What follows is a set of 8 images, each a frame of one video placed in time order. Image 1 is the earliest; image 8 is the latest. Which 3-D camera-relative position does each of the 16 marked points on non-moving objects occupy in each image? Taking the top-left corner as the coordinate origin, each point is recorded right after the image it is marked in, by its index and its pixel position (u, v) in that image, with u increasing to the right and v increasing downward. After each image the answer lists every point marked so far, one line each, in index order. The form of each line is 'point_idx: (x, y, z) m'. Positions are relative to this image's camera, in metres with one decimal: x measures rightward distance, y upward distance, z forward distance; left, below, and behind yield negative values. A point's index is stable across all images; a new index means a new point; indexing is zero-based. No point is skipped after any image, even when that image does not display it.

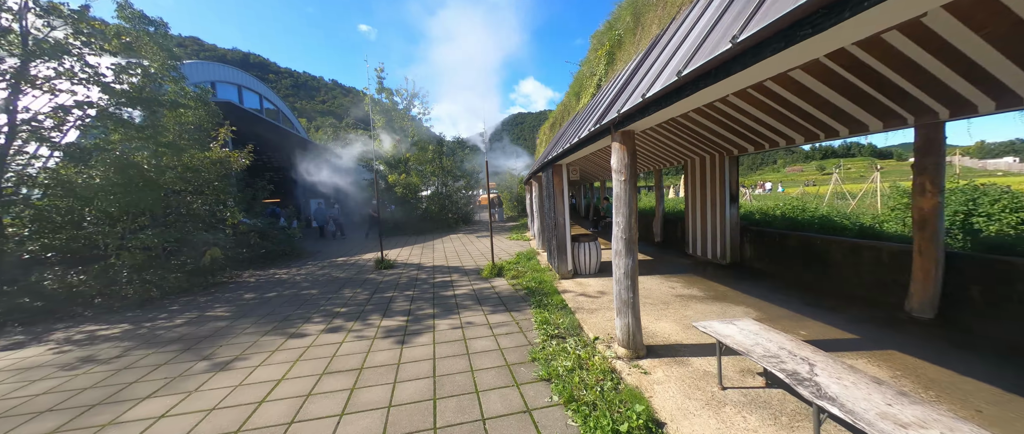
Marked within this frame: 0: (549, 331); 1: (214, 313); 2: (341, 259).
0: (+0.4, -1.1, +3.2) m
1: (-4.0, -1.3, +4.4) m
2: (-4.1, -1.0, +7.8) m
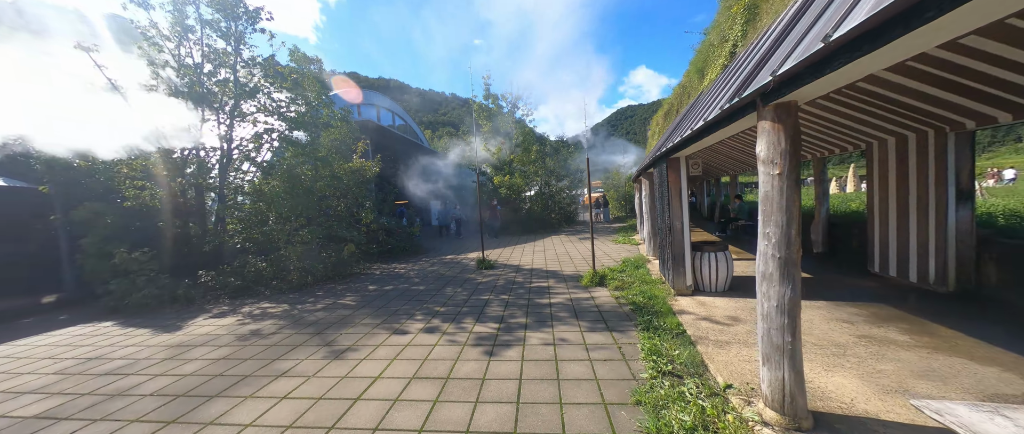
0: (+1.2, -1.2, +2.5) m
1: (-2.6, -1.3, +5.1) m
2: (-1.6, -1.0, +8.4) m
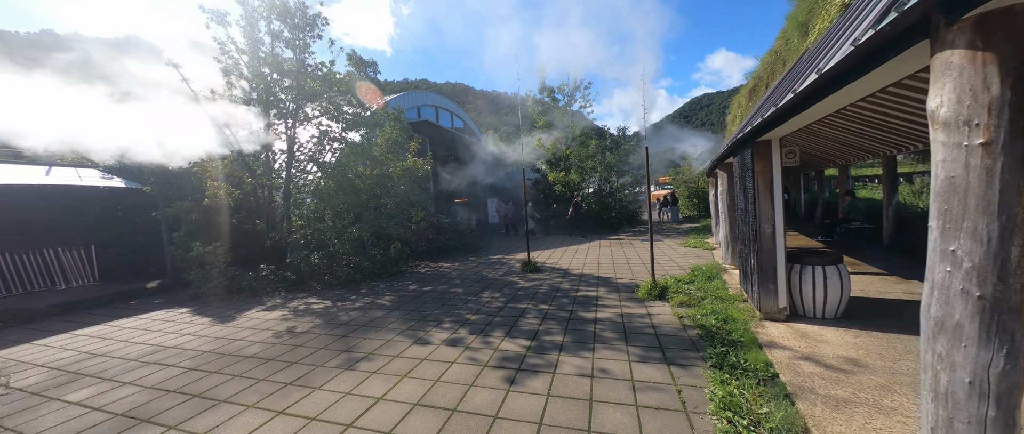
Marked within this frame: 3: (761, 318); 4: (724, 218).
0: (+1.2, -1.2, +1.8) m
1: (-2.0, -1.3, +5.0) m
2: (-0.4, -1.0, +8.1) m
3: (+2.5, -1.0, +3.3) m
4: (+3.6, 0.0, +5.5) m
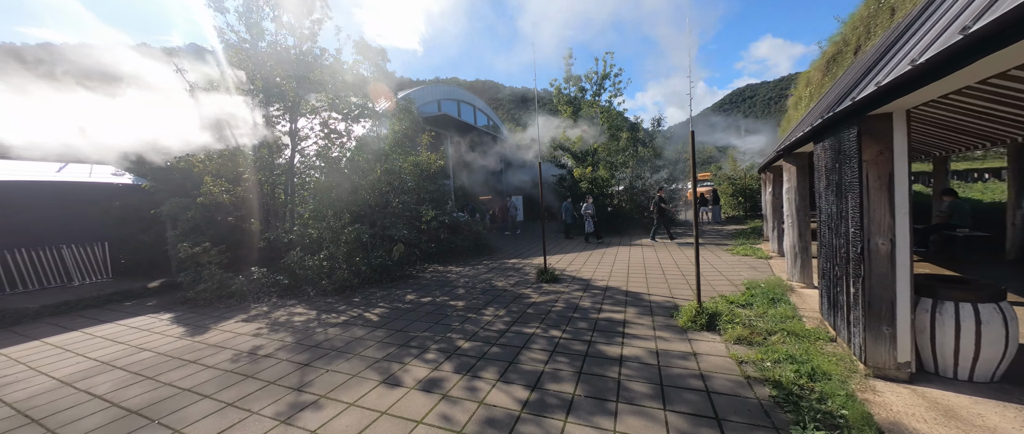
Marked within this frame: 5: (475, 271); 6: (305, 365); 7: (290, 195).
0: (+1.1, -1.2, +0.9) m
1: (-1.9, -1.3, +4.3) m
2: (0.0, -1.0, +7.3) m
3: (+2.5, -1.1, +2.3) m
4: (+3.7, -0.1, +4.3) m
5: (-0.7, -1.1, +6.5) m
6: (-1.9, -1.3, +2.9) m
7: (-4.3, +0.4, +6.4) m
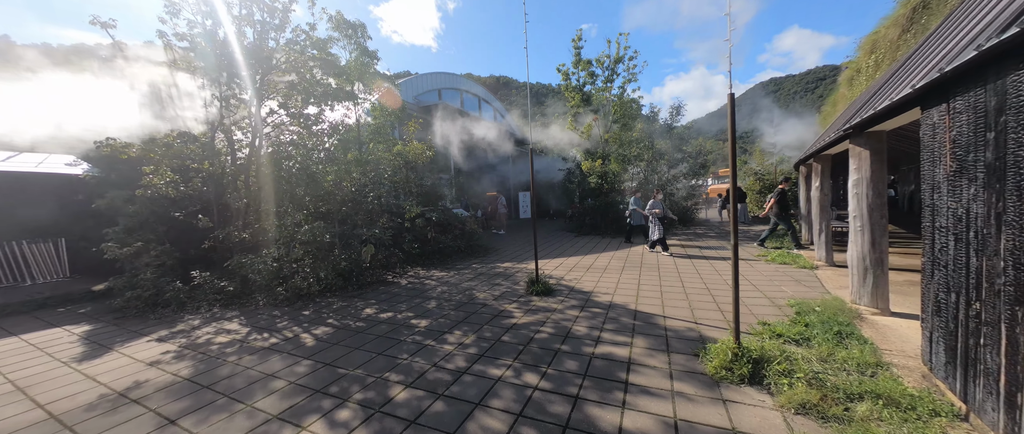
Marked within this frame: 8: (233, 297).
0: (+0.7, -1.3, -0.1) m
1: (-2.2, -1.3, +3.5) m
2: (-0.2, -0.9, +6.3) m
3: (+2.1, -1.1, +1.2) m
4: (+3.5, -0.1, +3.2) m
5: (-0.9, -1.0, +5.6) m
6: (-2.2, -1.3, +2.1) m
7: (-4.5, +0.5, +5.6) m
8: (-4.0, -1.2, +4.7) m
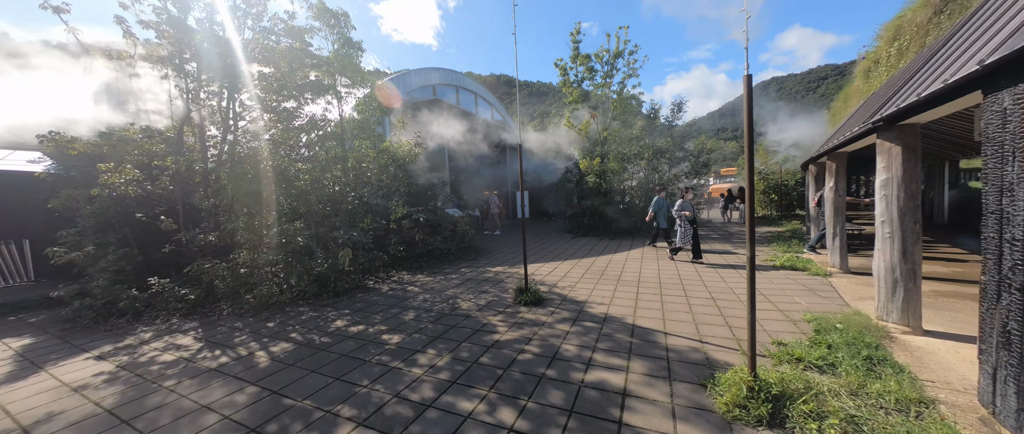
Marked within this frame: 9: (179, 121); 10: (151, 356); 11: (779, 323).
0: (+0.5, -1.3, -0.5) m
1: (-2.3, -1.3, +3.1) m
2: (-0.3, -1.0, +6.0) m
3: (+1.9, -1.2, +0.8) m
4: (+3.3, -0.1, +2.8) m
5: (-1.1, -1.1, +5.2) m
6: (-2.4, -1.4, +1.7) m
7: (-4.7, +0.5, +5.2) m
8: (-4.2, -1.2, +4.3) m
9: (-5.3, +1.5, +5.1) m
10: (-3.4, -1.3, +3.1) m
11: (+2.6, -1.0, +3.1) m
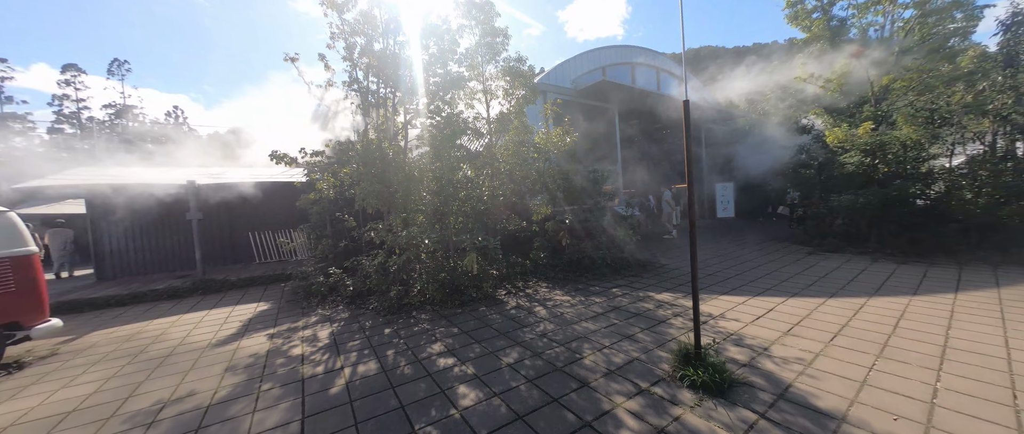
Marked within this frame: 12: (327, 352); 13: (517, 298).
0: (-0.9, -1.5, -1.7) m
1: (-1.3, -1.3, +2.8) m
2: (+1.9, -1.0, +4.2) m
3: (+1.1, -1.3, -1.4) m
4: (+3.3, -0.3, -0.4) m
5: (+0.8, -1.1, +3.9) m
6: (-2.1, -1.4, +1.7) m
7: (-2.2, +0.5, +5.8) m
8: (-2.3, -1.2, +4.8) m
9: (-2.7, +1.6, +6.0) m
10: (-2.3, -1.3, +3.4) m
11: (+2.8, -1.1, +0.2) m
12: (-1.8, -1.3, +3.2) m
13: (+0.1, -1.1, +4.6) m
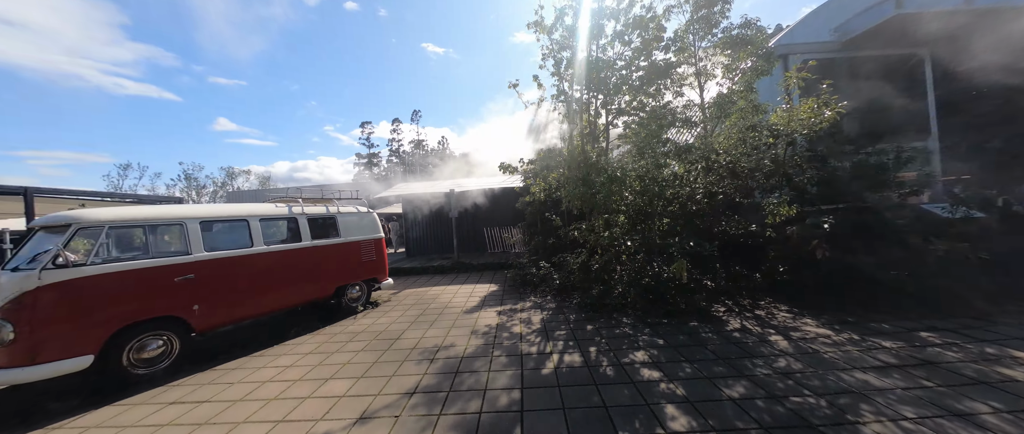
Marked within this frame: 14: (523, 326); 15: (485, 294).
0: (-1.6, -1.5, -1.0) m
1: (+0.5, -1.3, +3.1) m
2: (+3.9, -1.1, +2.4) m
3: (+0.2, -1.4, -1.7) m
4: (+2.6, -0.4, -2.2) m
5: (+2.9, -1.1, +2.8) m
6: (-0.8, -1.4, +2.5) m
7: (+1.5, +0.5, +6.0) m
8: (+0.8, -1.2, +5.2) m
9: (+1.1, +1.6, +6.5) m
10: (0.0, -1.3, +4.1) m
11: (+2.5, -1.2, -1.4) m
12: (+0.4, -1.3, +3.7) m
13: (+2.7, -1.1, +3.7) m
14: (+0.1, -1.3, +4.0) m
15: (-0.5, -1.4, +5.8) m
